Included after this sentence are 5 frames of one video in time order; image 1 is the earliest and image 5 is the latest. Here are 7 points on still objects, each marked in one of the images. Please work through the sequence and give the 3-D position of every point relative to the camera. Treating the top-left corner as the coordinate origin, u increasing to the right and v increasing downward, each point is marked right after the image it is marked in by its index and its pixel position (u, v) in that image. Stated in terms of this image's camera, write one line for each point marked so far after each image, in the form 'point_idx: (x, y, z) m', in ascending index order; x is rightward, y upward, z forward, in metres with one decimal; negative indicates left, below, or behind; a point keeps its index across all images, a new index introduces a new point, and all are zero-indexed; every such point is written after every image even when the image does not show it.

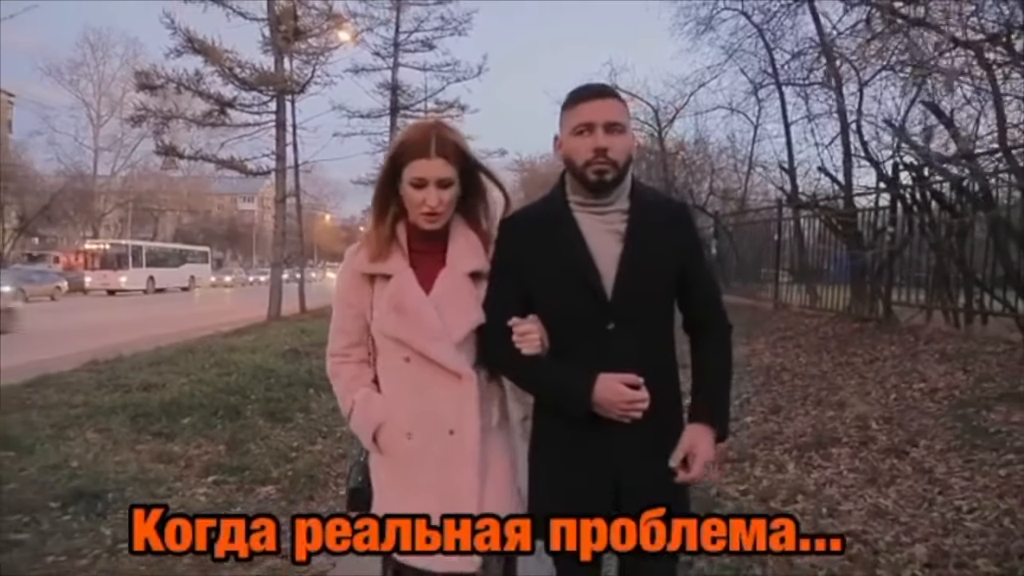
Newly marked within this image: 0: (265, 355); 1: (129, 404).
0: (-3.4, -0.9, +14.4) m
1: (-3.5, -1.1, +9.8) m
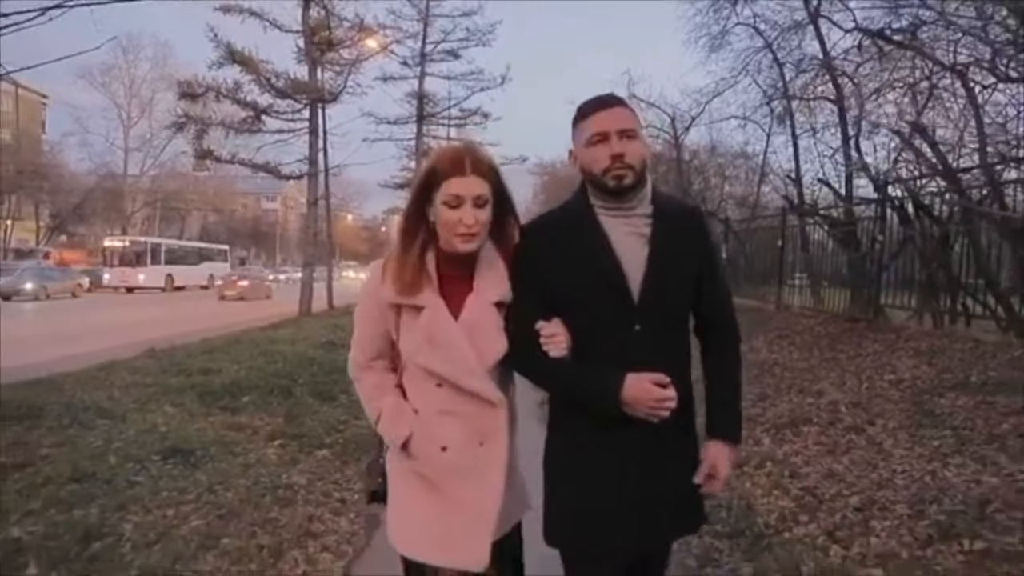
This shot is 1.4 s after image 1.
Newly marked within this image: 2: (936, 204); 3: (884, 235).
0: (-3.1, -0.9, +15.8) m
1: (-3.4, -1.0, +11.1) m
2: (+5.8, +1.1, +14.4) m
3: (+6.0, +0.8, +16.9) m
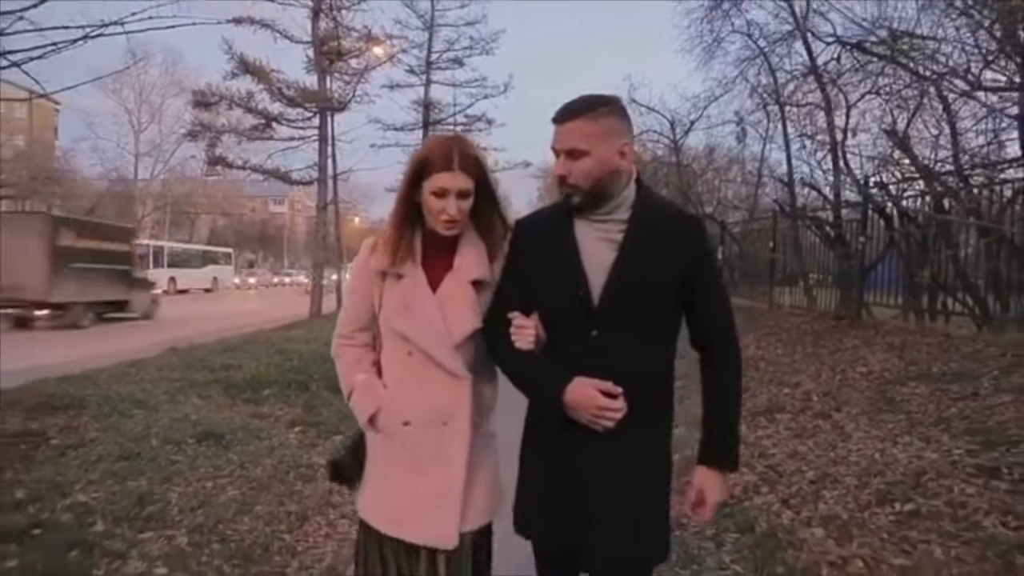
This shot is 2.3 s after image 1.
0: (-3.1, -0.9, +16.7) m
1: (-3.4, -1.0, +12.0) m
2: (+5.8, +1.2, +15.2) m
3: (+6.0, +0.9, +17.7) m
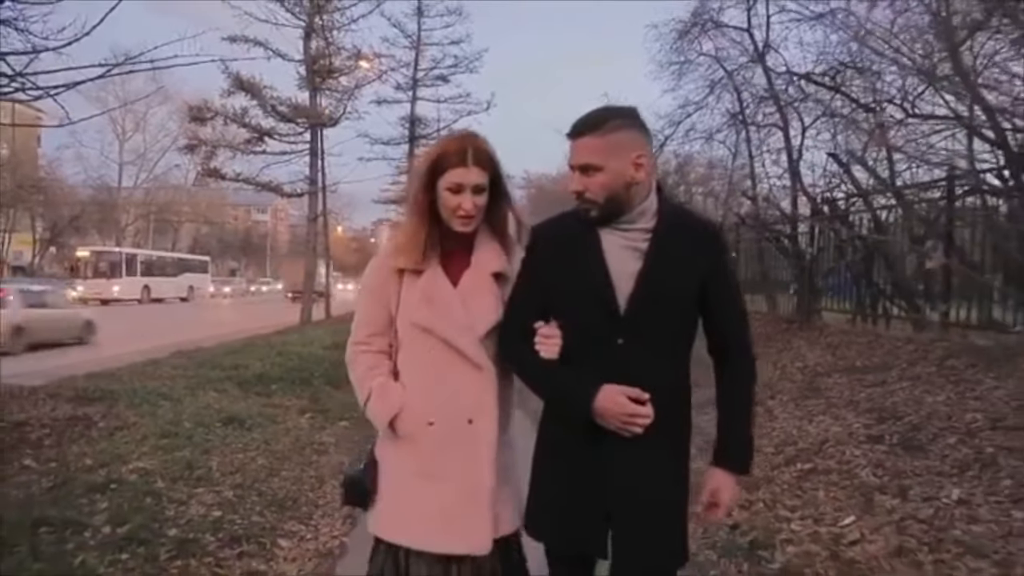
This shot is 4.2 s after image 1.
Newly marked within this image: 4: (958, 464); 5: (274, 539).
0: (-3.4, -1.0, +18.0) m
1: (-3.6, -1.1, +13.4) m
2: (+5.5, +1.1, +16.8) m
3: (+5.7, +0.7, +19.3) m
4: (+2.8, -1.1, +6.6) m
5: (-1.4, -1.5, +6.1) m
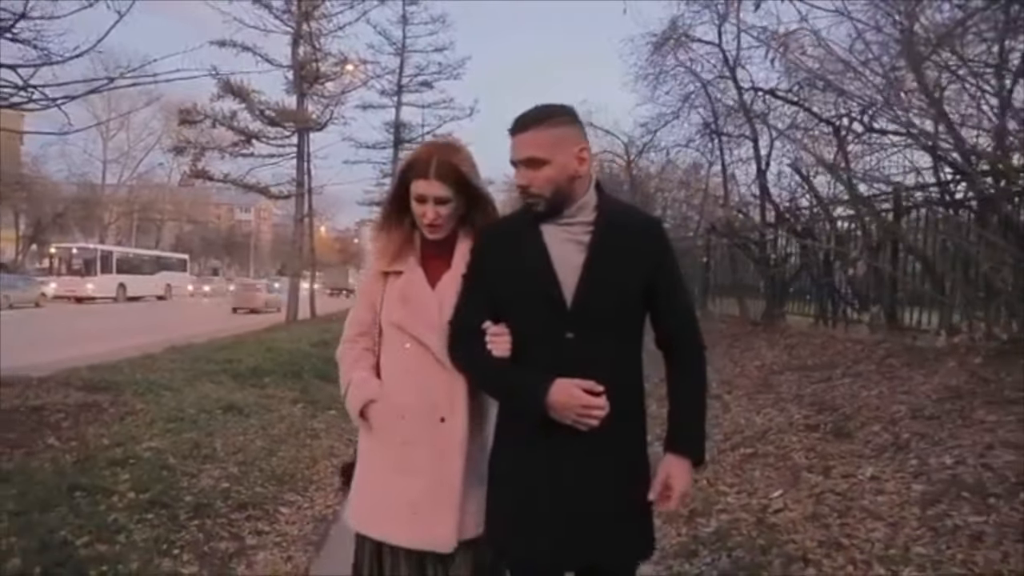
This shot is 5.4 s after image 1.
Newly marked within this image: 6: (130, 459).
0: (-3.8, -1.0, +18.9) m
1: (-3.9, -1.1, +14.2) m
2: (+5.2, +1.0, +17.7) m
3: (+5.3, +0.7, +20.3) m
4: (+2.6, -1.1, +7.5) m
5: (-1.6, -1.5, +7.0) m
6: (-2.8, -1.2, +7.6) m
